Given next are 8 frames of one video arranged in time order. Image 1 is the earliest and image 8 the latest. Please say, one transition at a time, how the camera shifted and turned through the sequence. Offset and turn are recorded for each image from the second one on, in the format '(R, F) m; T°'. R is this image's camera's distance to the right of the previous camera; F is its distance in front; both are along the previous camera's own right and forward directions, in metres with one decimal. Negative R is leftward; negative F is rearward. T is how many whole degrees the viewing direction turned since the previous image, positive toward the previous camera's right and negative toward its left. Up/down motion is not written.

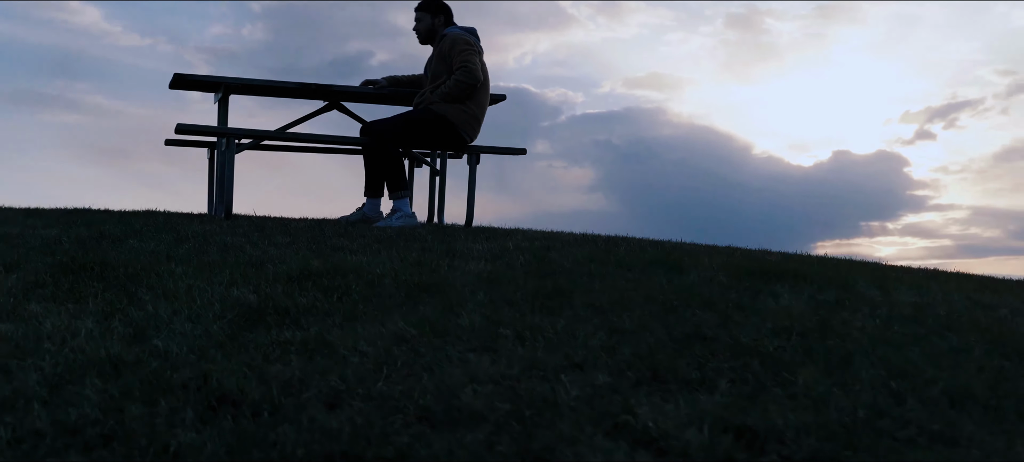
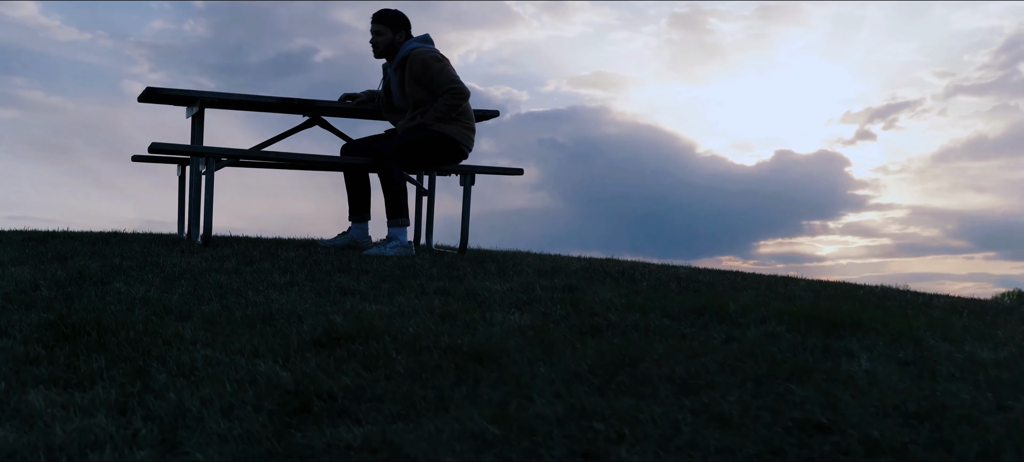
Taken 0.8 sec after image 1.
(-0.3, +0.5) m; +2°
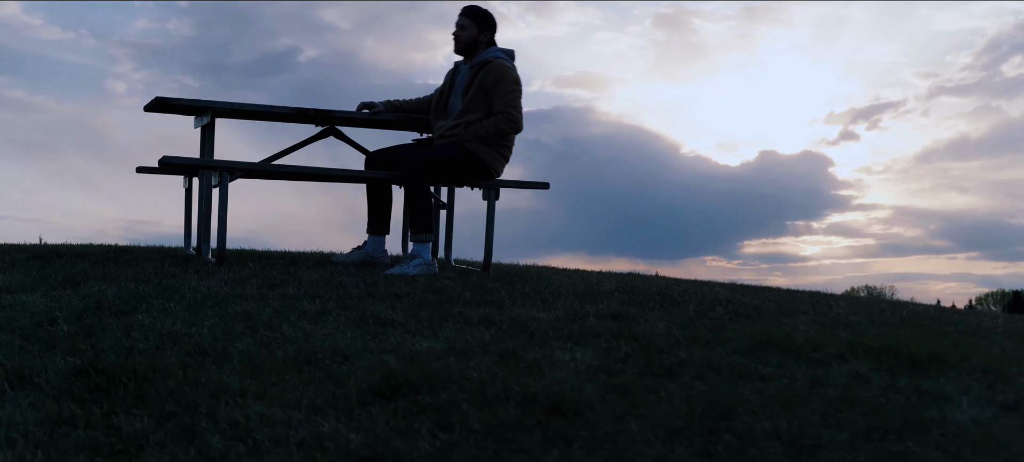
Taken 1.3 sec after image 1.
(-0.2, +0.3) m; +1°
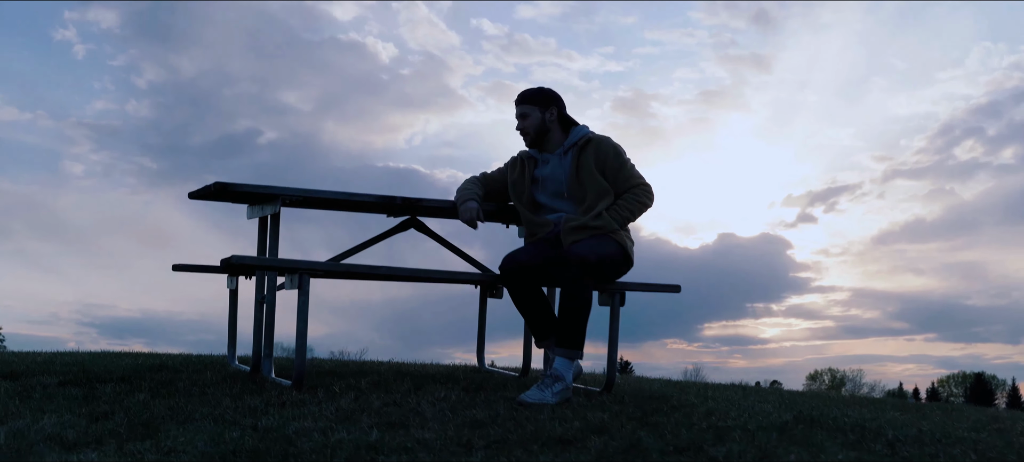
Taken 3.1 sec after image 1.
(-0.7, +1.1) m; +2°
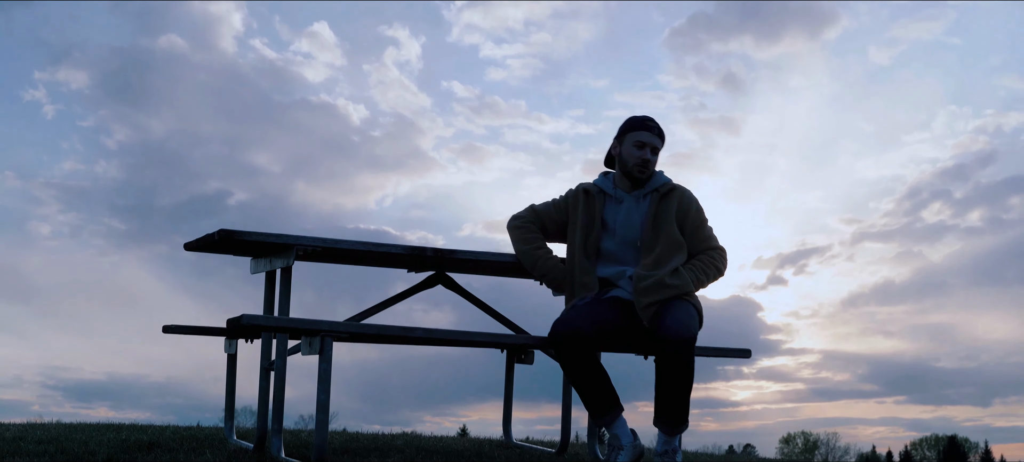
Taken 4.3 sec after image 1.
(-0.3, +0.7) m; +1°
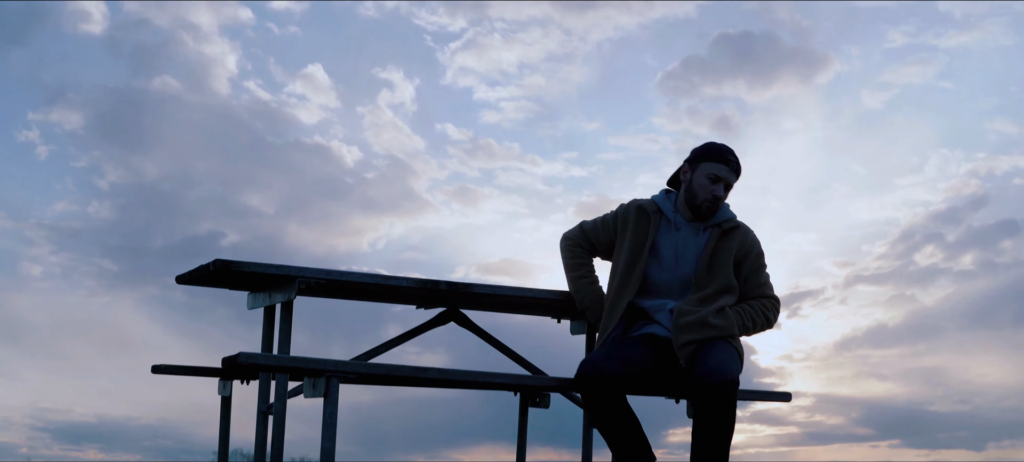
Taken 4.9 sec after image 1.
(-0.1, +0.4) m; 0°
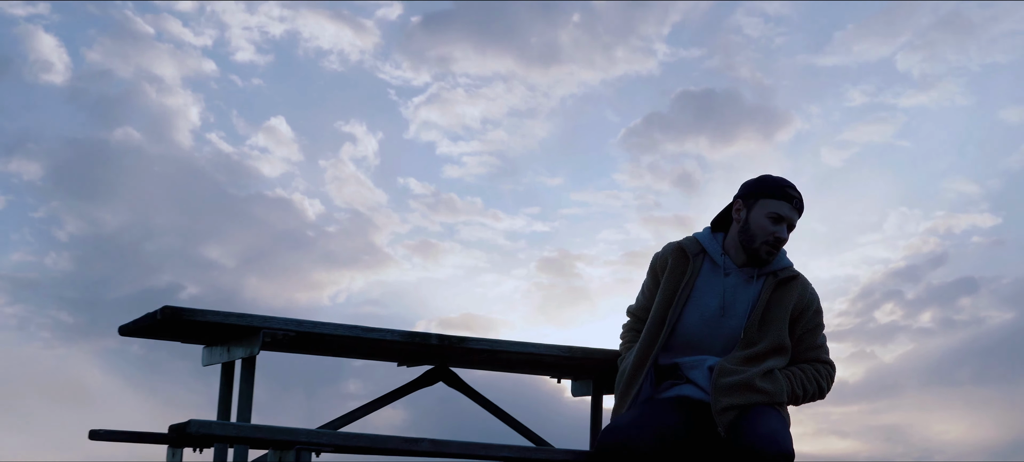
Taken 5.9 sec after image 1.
(-0.1, +0.6) m; +2°
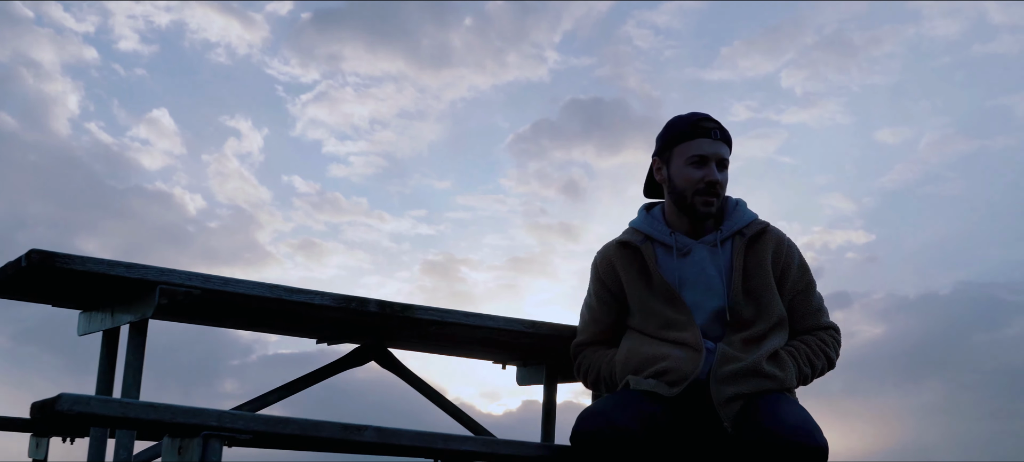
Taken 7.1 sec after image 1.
(-0.2, +0.7) m; +5°
